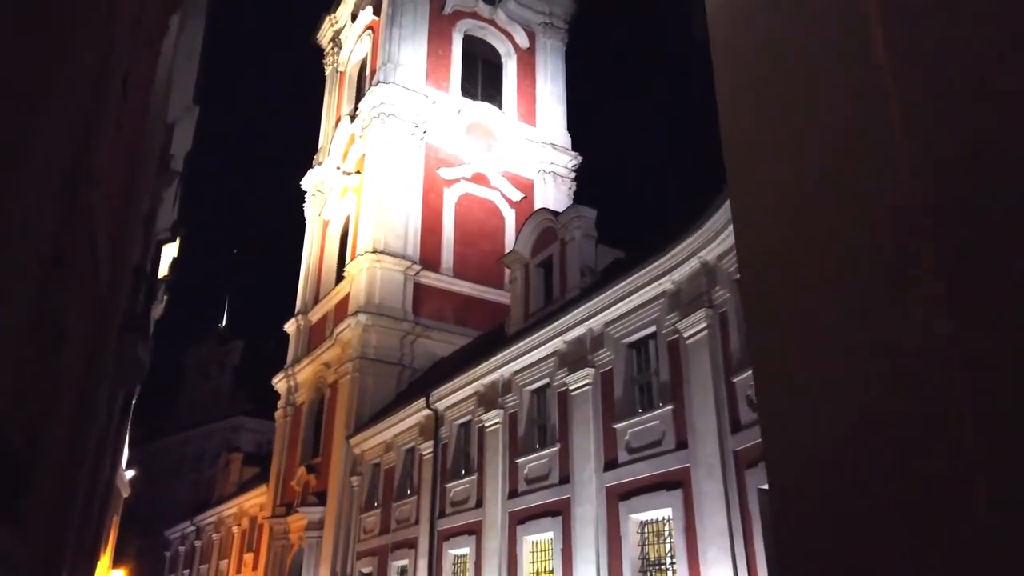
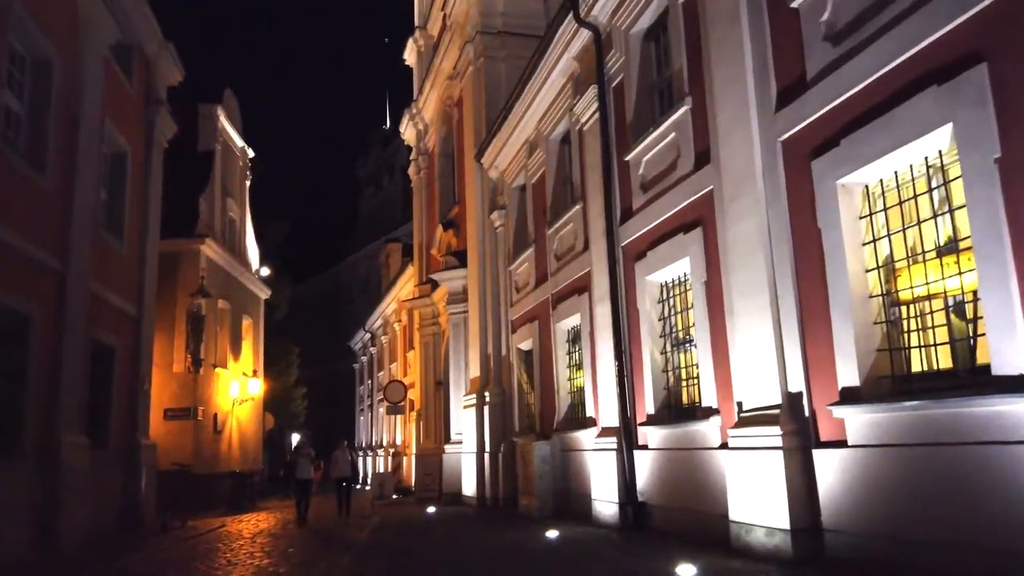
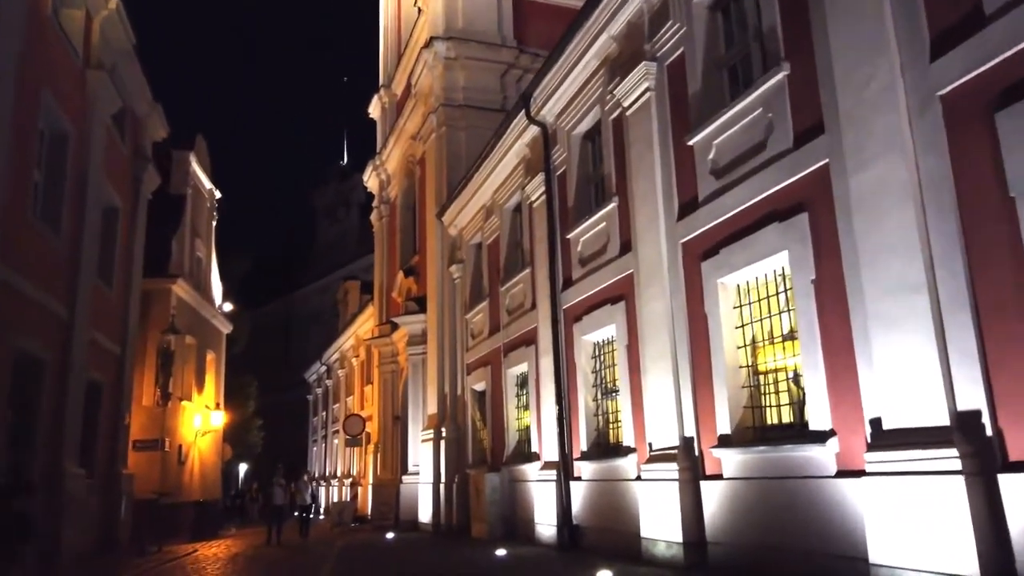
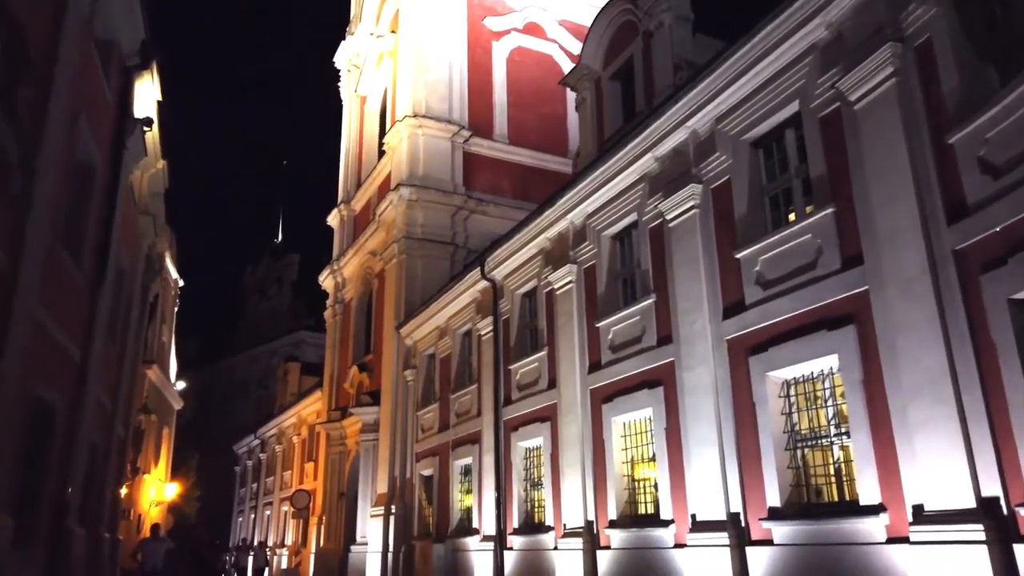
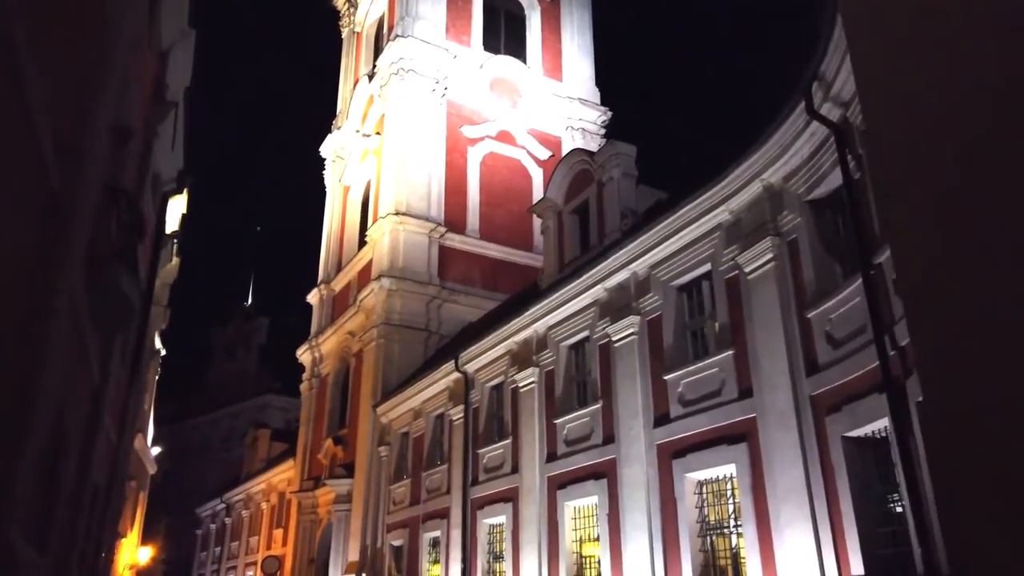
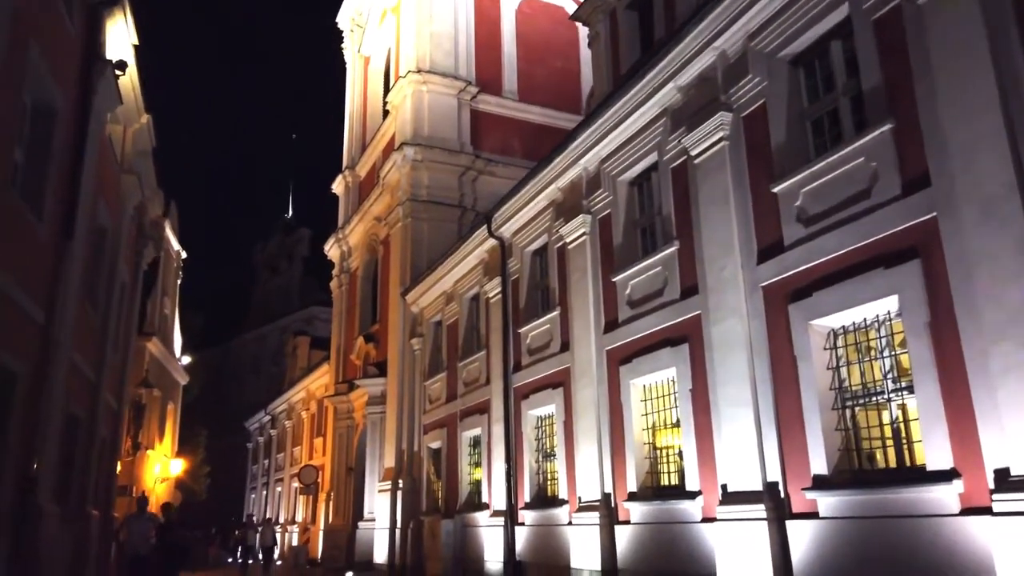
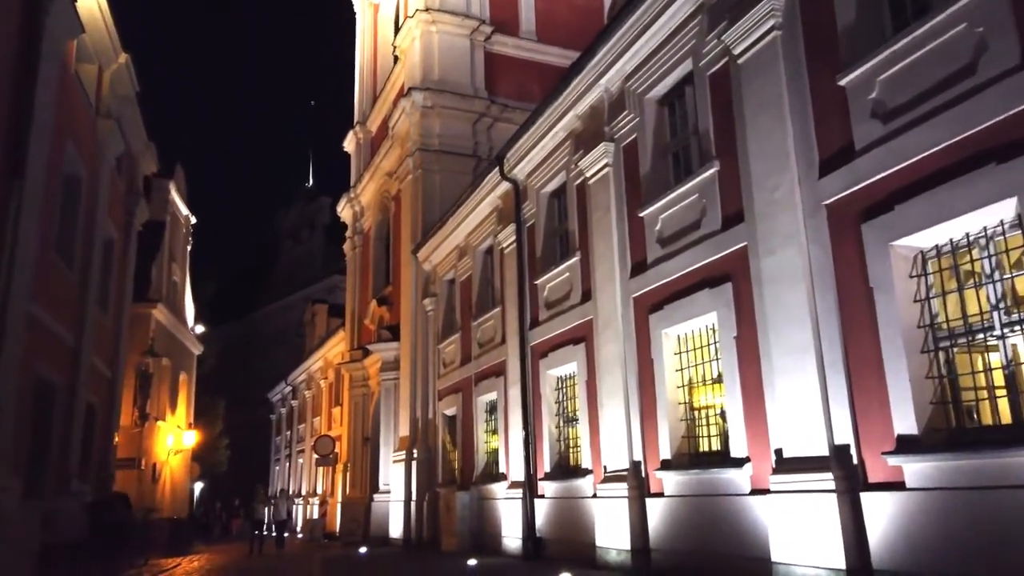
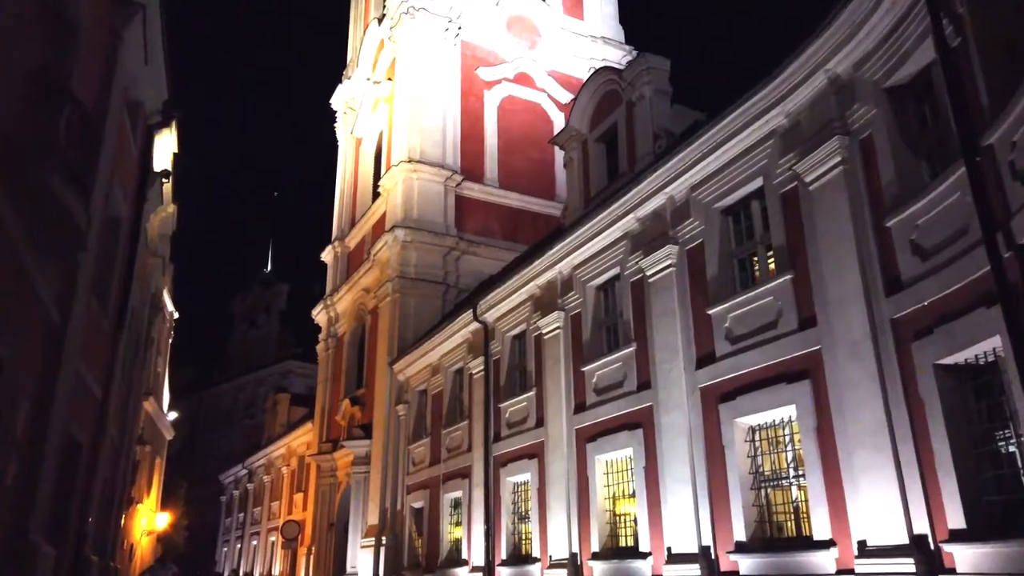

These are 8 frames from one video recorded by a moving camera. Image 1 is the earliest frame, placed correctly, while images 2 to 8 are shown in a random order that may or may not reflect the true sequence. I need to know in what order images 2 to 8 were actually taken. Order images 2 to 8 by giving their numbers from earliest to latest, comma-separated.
5, 8, 4, 6, 7, 3, 2
